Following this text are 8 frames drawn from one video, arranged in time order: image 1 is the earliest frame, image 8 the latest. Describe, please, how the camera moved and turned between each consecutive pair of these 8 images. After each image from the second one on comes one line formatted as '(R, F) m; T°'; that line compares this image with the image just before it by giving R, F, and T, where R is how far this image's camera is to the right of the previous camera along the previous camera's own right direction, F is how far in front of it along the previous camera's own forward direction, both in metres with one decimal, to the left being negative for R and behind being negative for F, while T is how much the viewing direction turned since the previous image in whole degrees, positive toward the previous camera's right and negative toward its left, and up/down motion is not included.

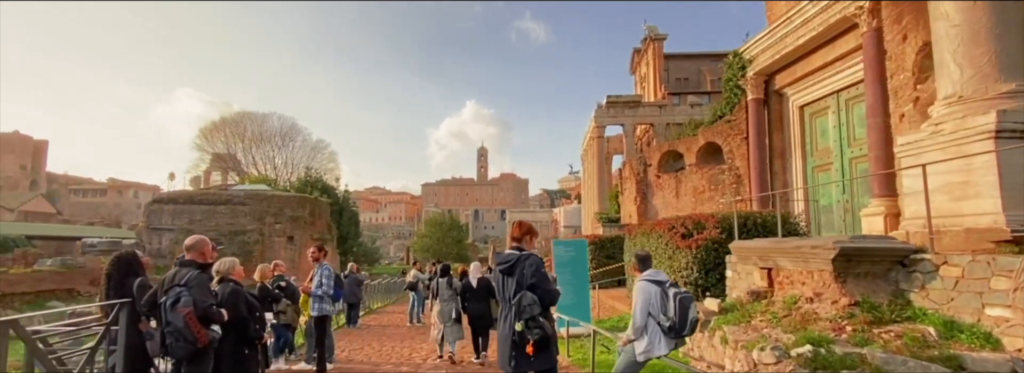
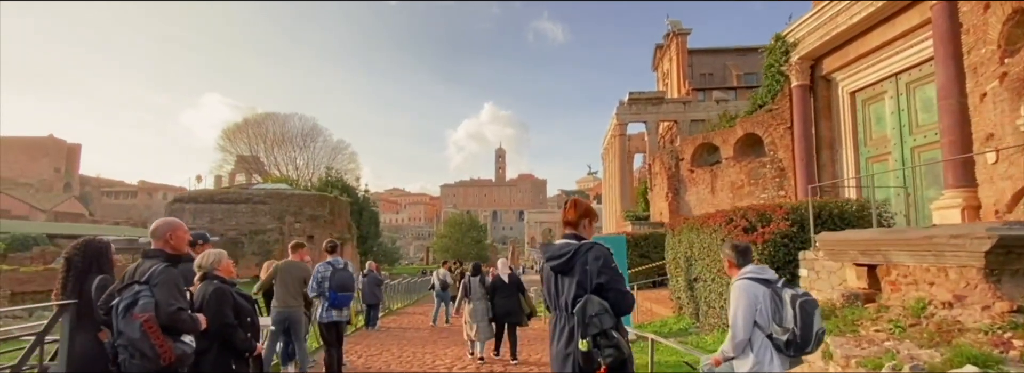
(-0.3, +1.1) m; -2°
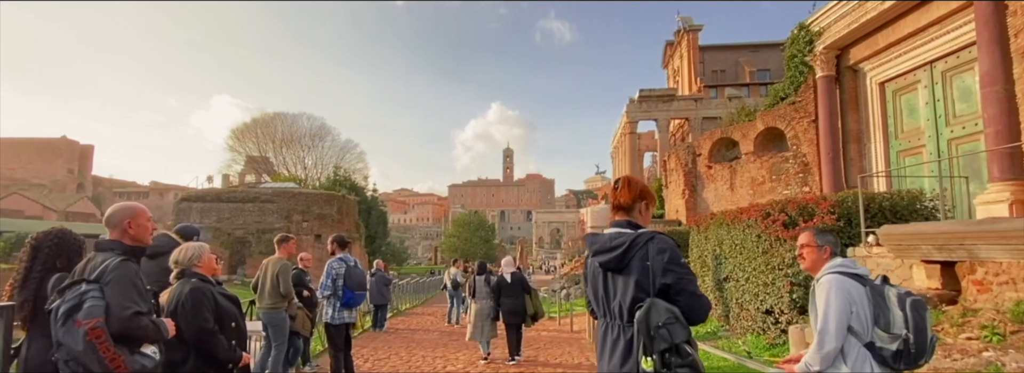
(-0.1, +0.6) m; -1°
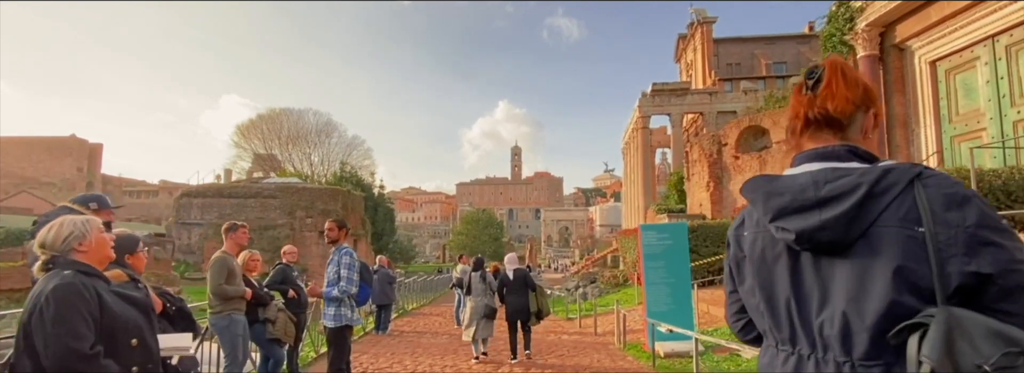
(-0.2, +1.3) m; -1°
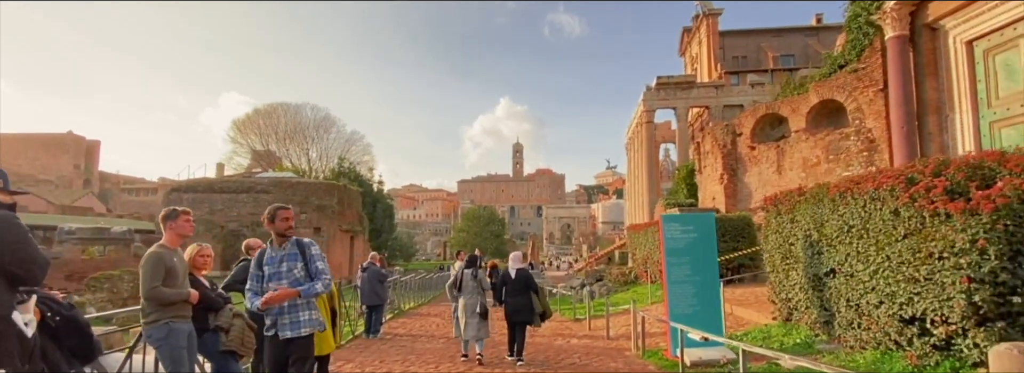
(0.0, +1.0) m; 0°
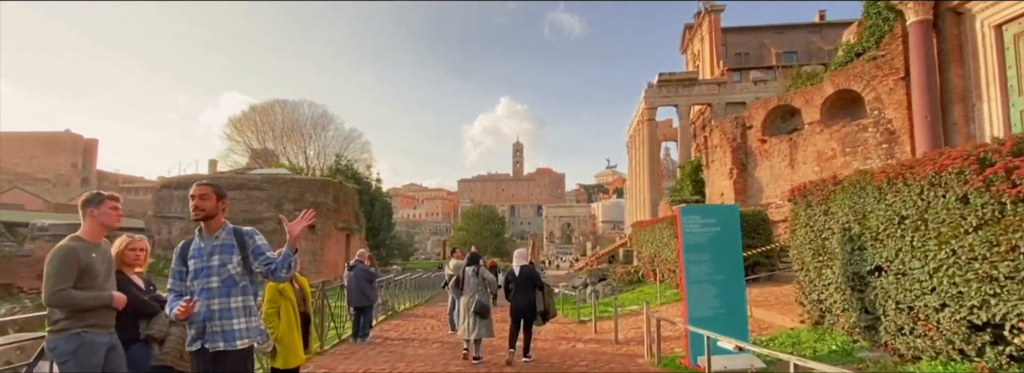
(0.0, +0.8) m; 0°
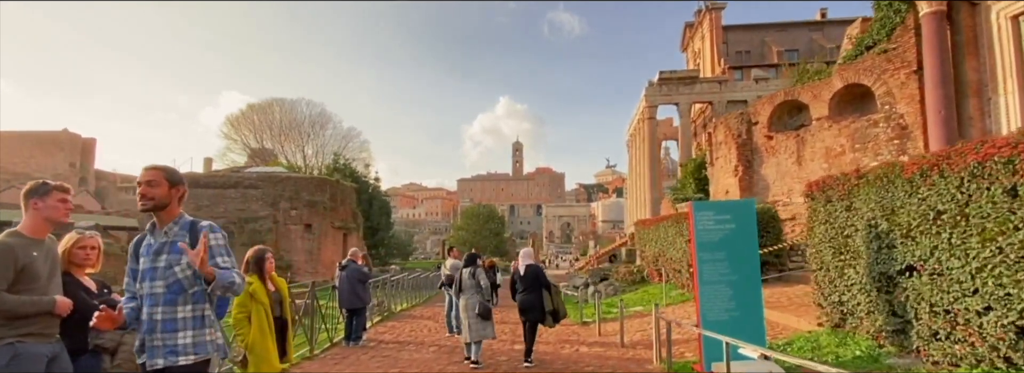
(0.0, +0.4) m; 0°
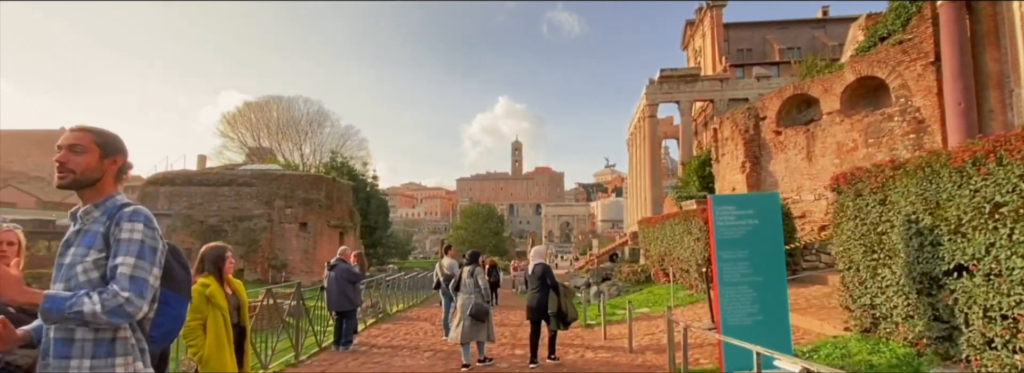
(0.0, +0.6) m; 0°
